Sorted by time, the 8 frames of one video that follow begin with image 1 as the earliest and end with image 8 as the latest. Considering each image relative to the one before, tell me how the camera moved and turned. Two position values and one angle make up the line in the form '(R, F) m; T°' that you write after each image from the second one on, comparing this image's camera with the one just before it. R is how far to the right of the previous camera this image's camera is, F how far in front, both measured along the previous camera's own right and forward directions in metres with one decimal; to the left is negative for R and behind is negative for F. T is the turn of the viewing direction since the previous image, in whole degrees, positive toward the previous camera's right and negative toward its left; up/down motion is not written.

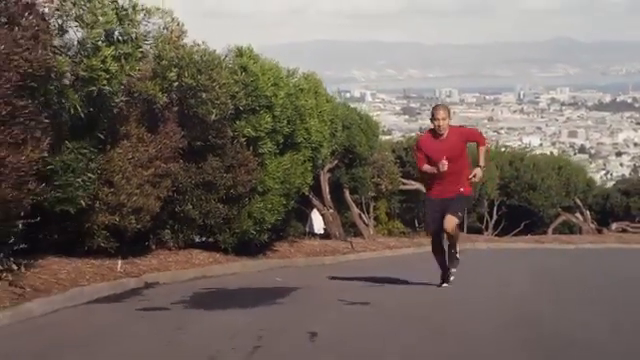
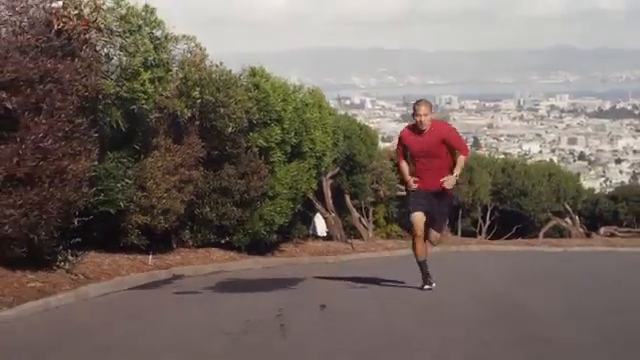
(0.0, -1.8) m; 0°
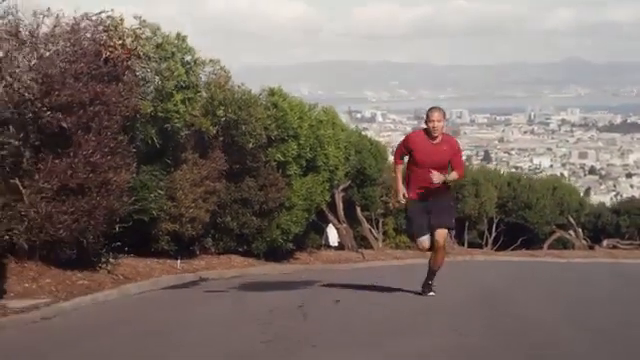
(0.0, -1.4) m; 0°
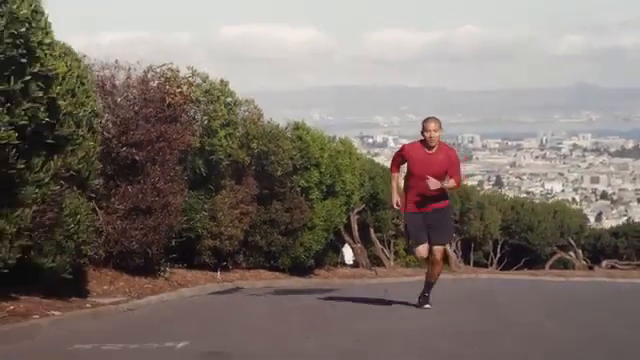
(-0.1, -2.6) m; 0°
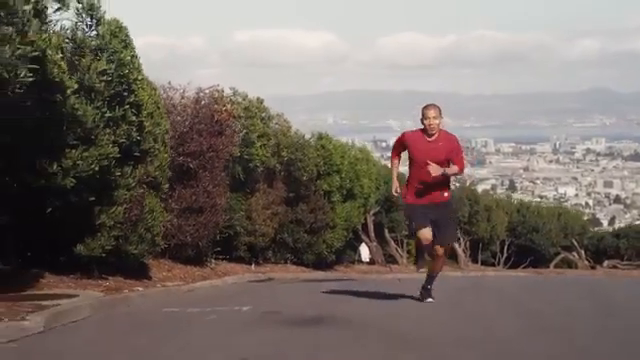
(-0.1, -2.6) m; 0°
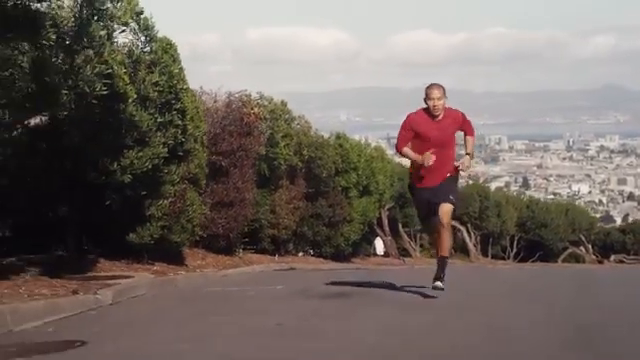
(-0.1, -1.6) m; 0°
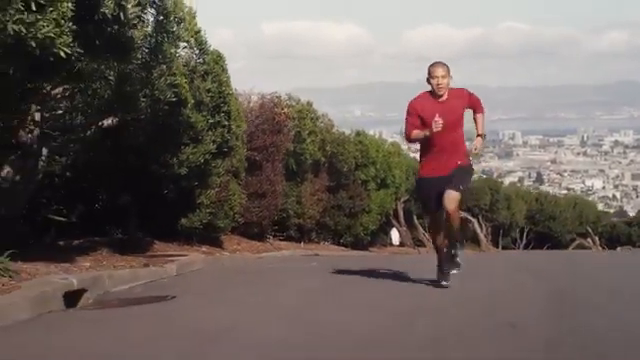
(-0.1, -2.0) m; 0°
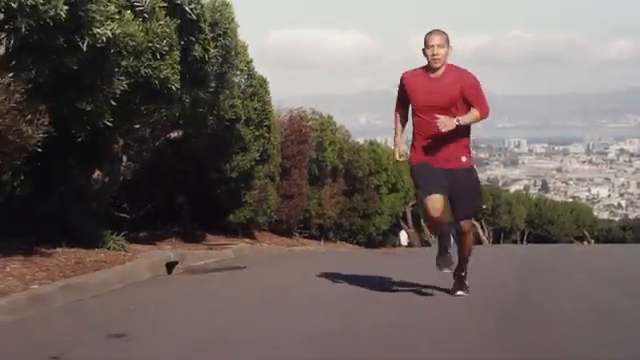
(-0.2, -3.0) m; 0°
